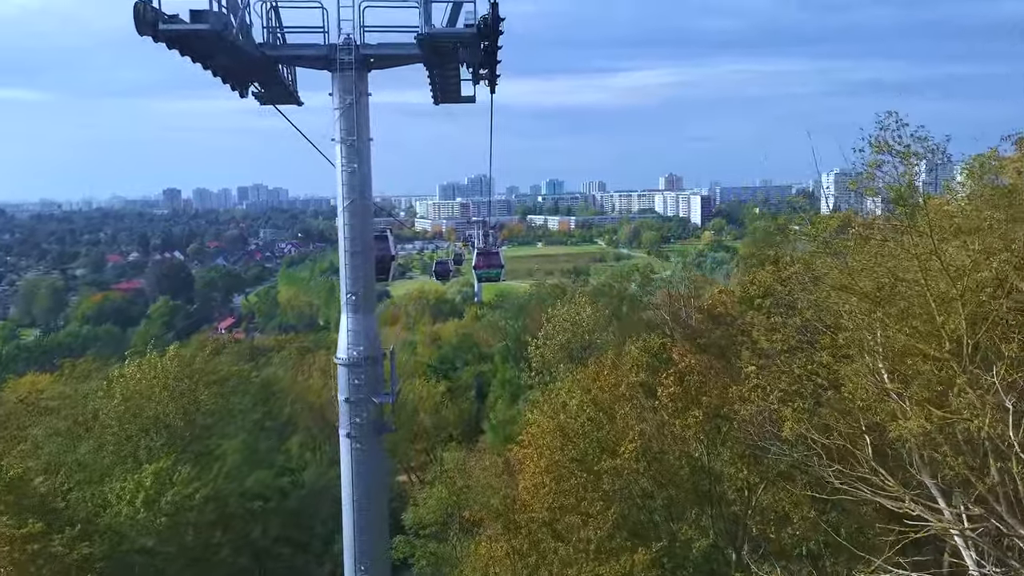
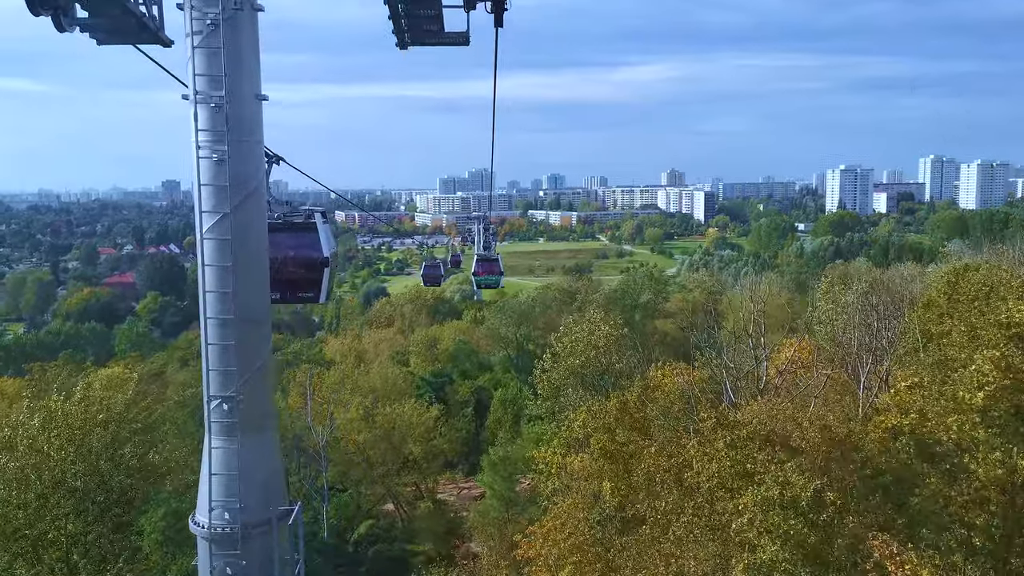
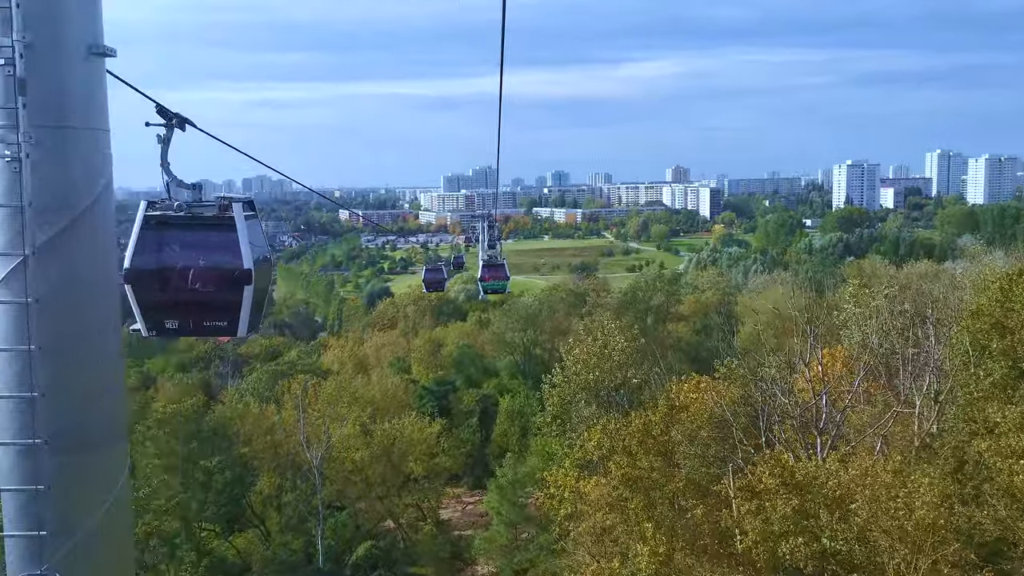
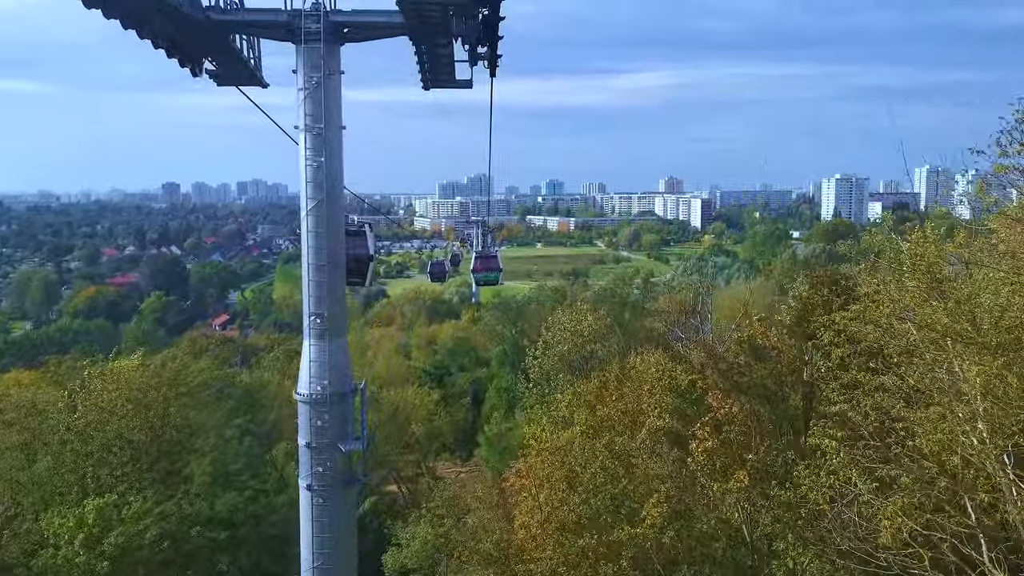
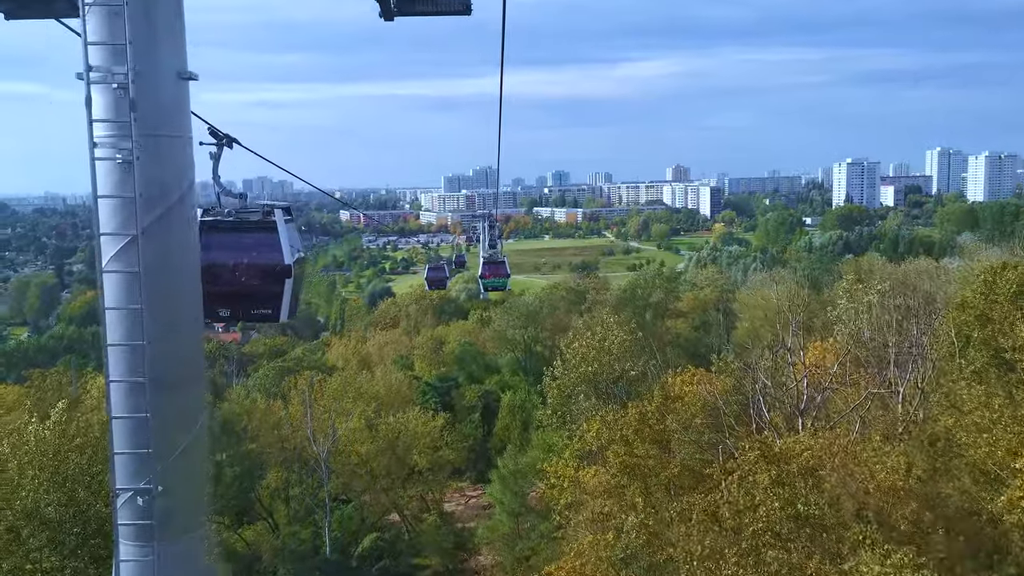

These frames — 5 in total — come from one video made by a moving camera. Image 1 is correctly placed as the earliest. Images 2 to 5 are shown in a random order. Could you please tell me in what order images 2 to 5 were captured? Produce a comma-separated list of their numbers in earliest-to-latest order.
4, 2, 5, 3
